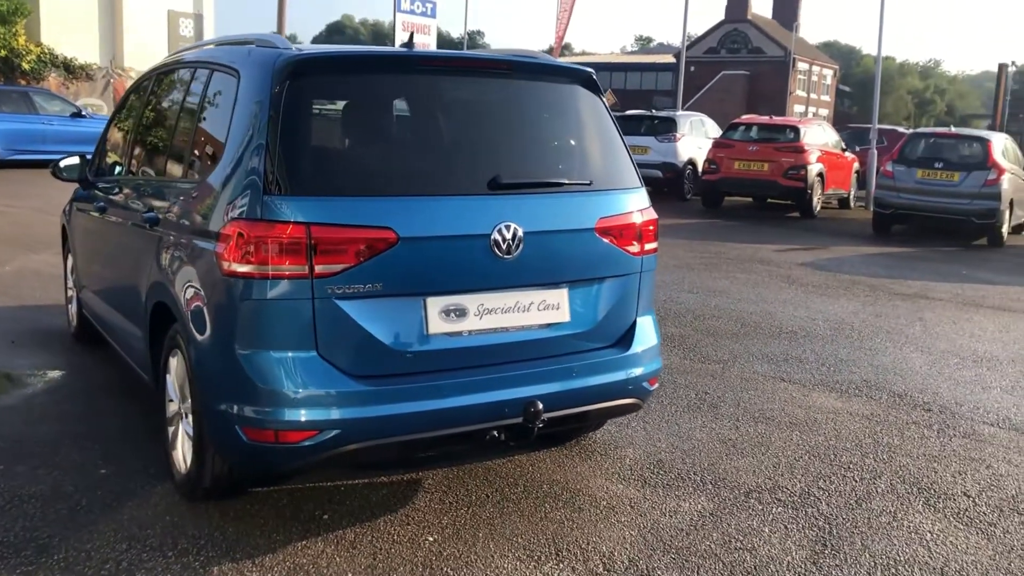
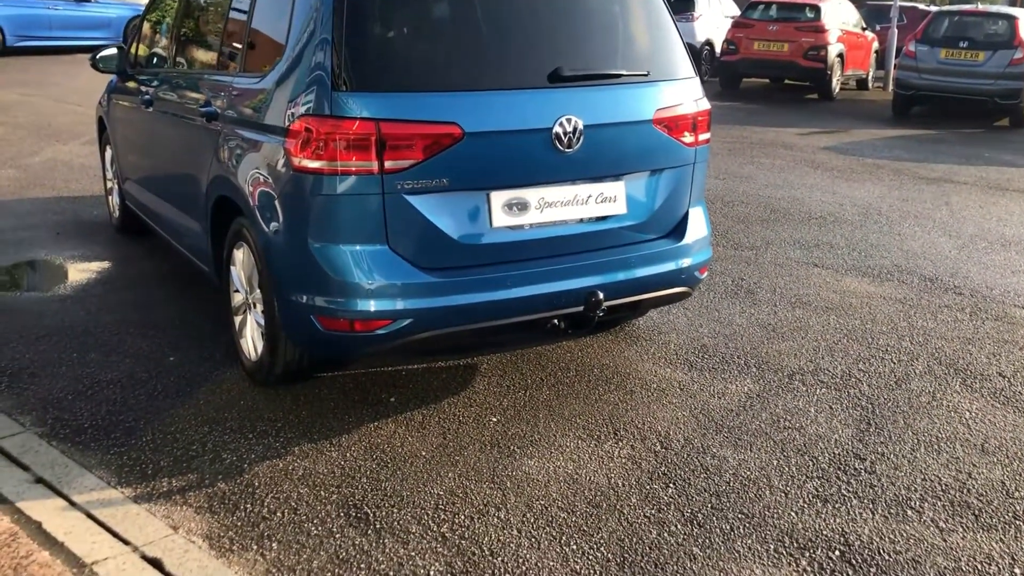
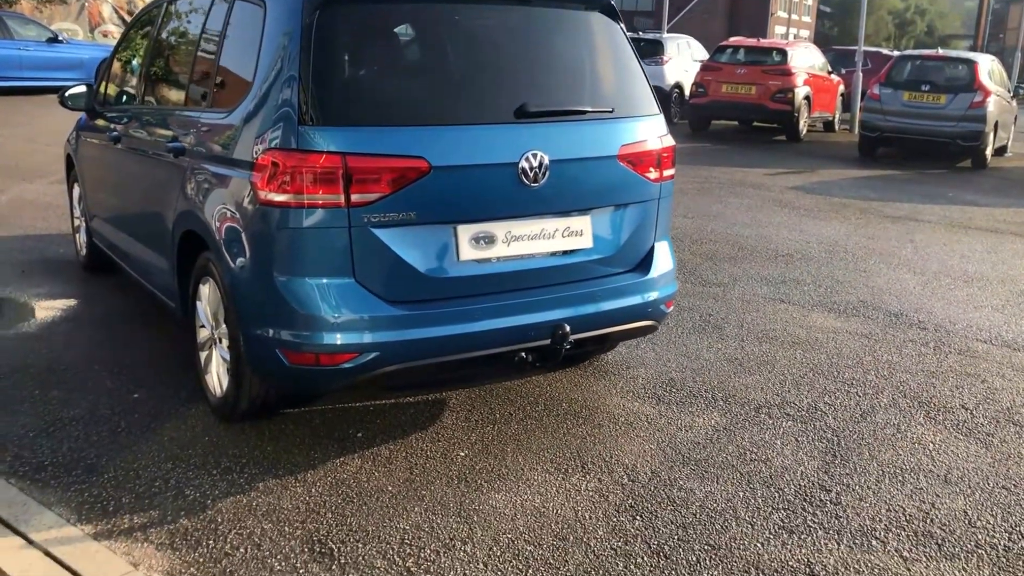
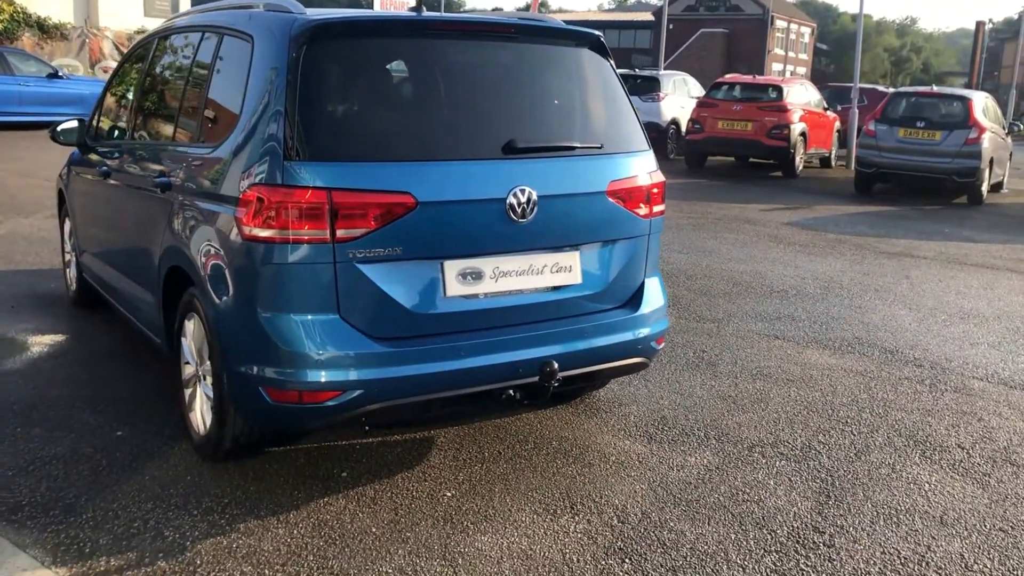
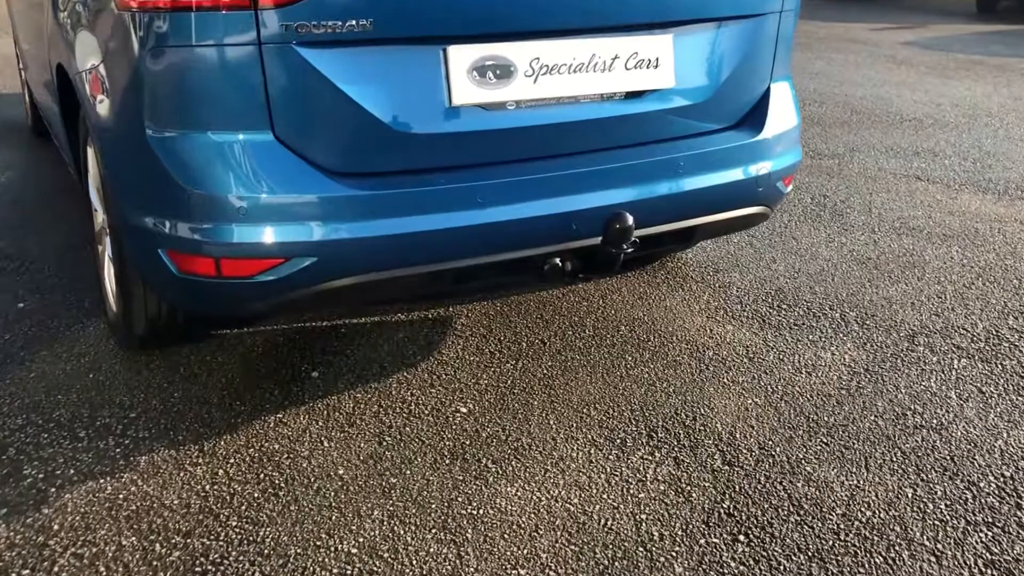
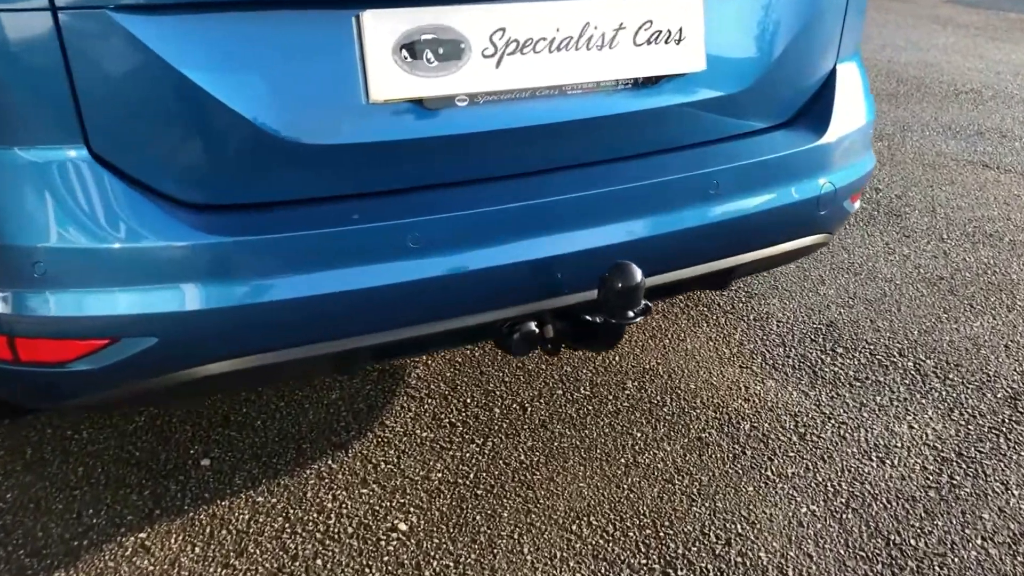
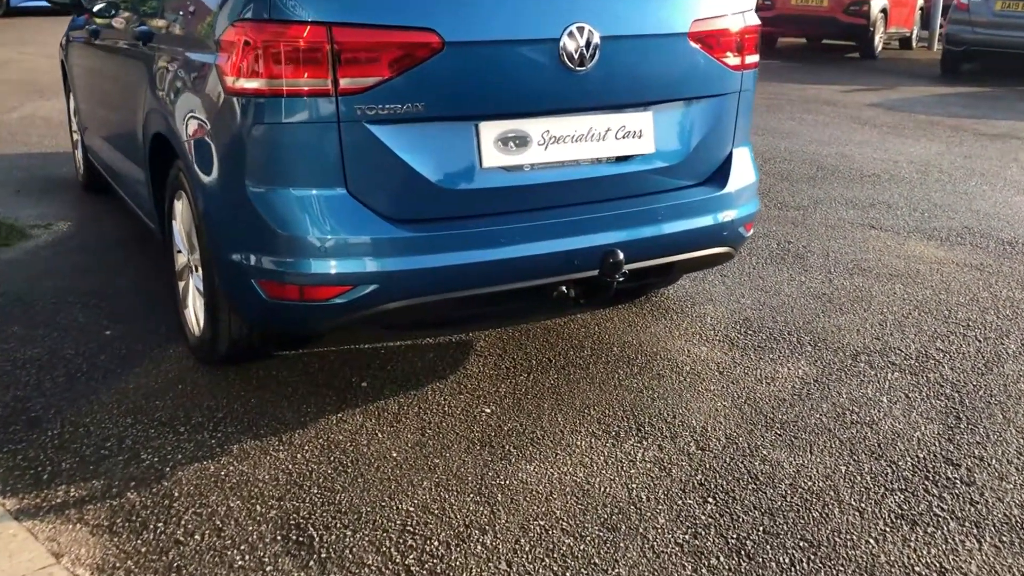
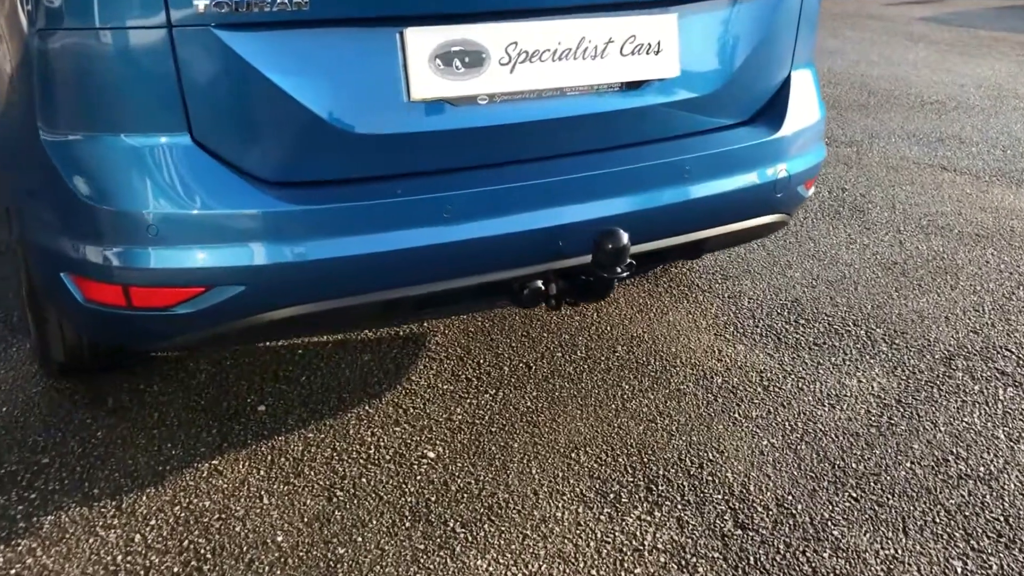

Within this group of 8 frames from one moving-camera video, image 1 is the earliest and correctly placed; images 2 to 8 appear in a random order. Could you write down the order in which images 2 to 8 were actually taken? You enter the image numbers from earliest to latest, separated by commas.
4, 3, 2, 7, 5, 8, 6
